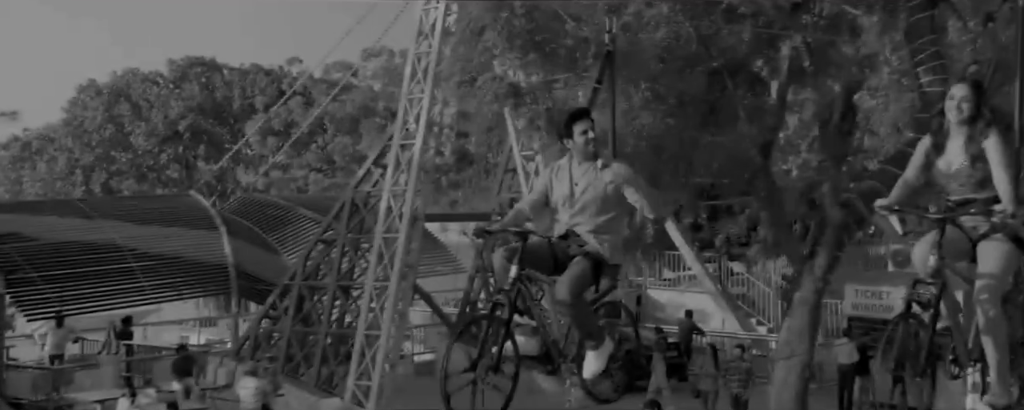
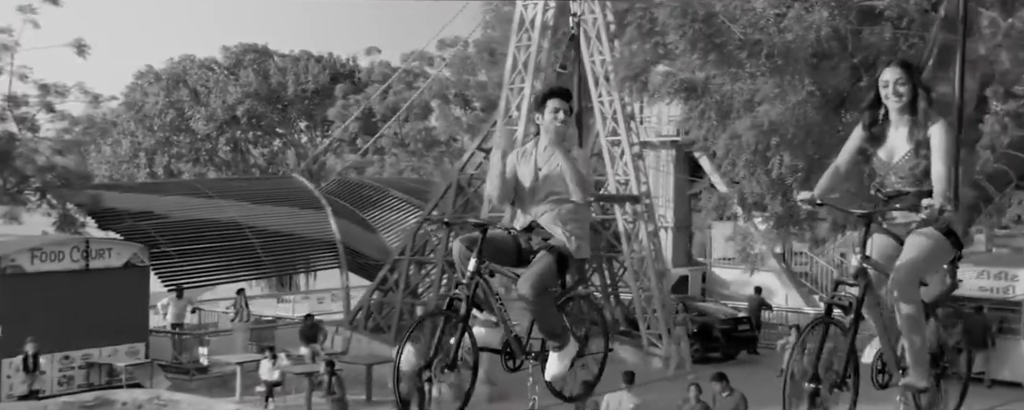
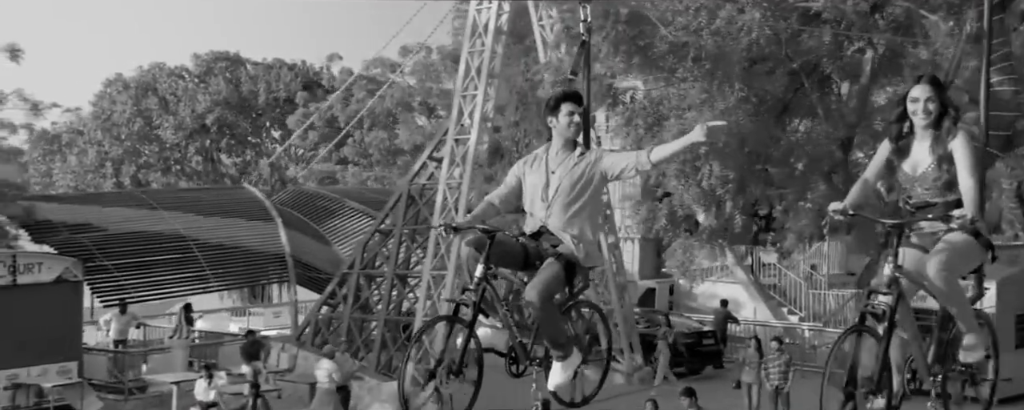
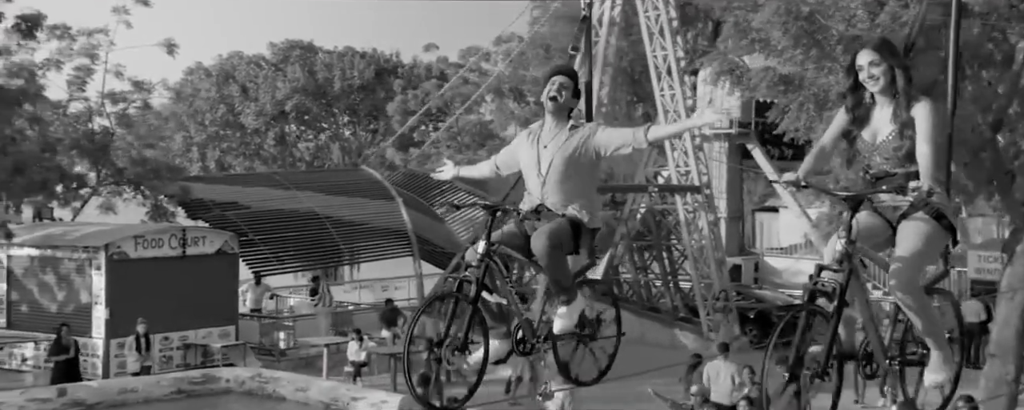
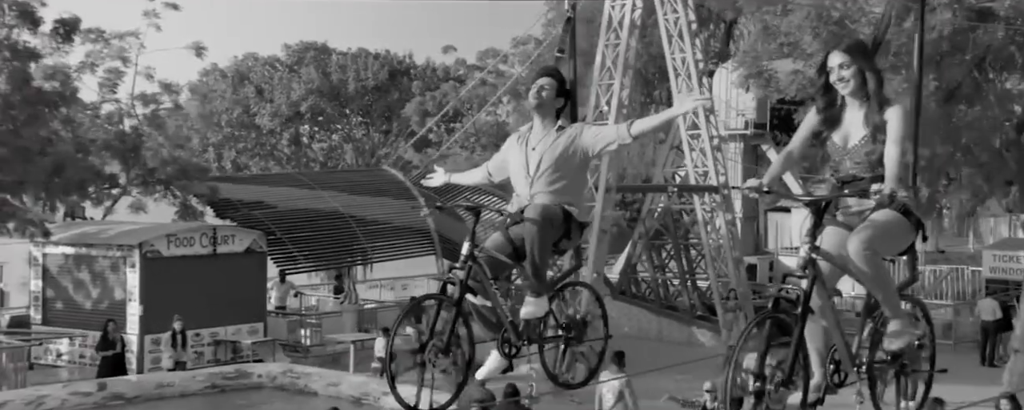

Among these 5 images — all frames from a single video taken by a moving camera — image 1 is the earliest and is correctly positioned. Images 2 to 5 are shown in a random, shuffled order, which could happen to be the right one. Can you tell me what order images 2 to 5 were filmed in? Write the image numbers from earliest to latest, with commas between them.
3, 2, 4, 5
